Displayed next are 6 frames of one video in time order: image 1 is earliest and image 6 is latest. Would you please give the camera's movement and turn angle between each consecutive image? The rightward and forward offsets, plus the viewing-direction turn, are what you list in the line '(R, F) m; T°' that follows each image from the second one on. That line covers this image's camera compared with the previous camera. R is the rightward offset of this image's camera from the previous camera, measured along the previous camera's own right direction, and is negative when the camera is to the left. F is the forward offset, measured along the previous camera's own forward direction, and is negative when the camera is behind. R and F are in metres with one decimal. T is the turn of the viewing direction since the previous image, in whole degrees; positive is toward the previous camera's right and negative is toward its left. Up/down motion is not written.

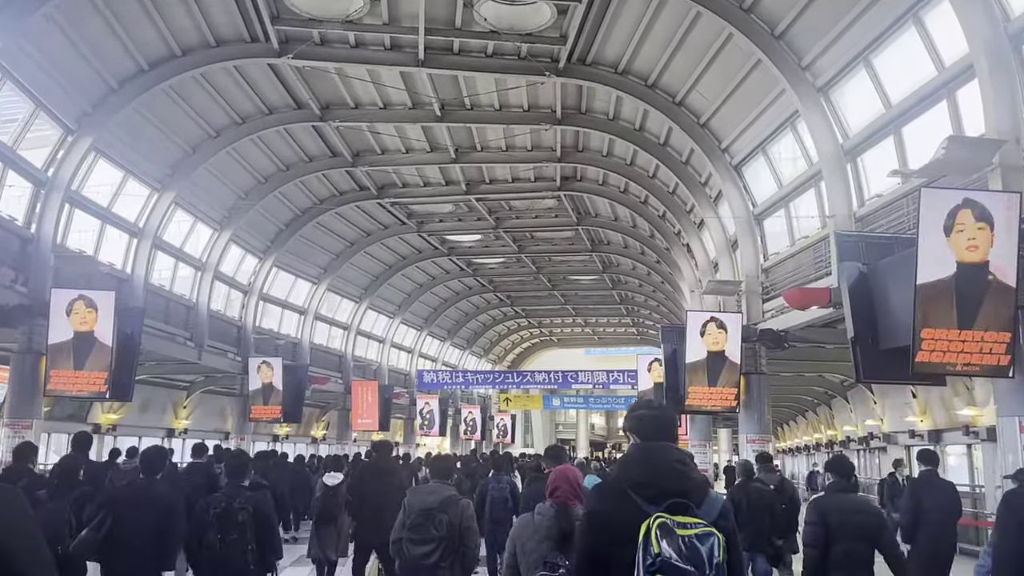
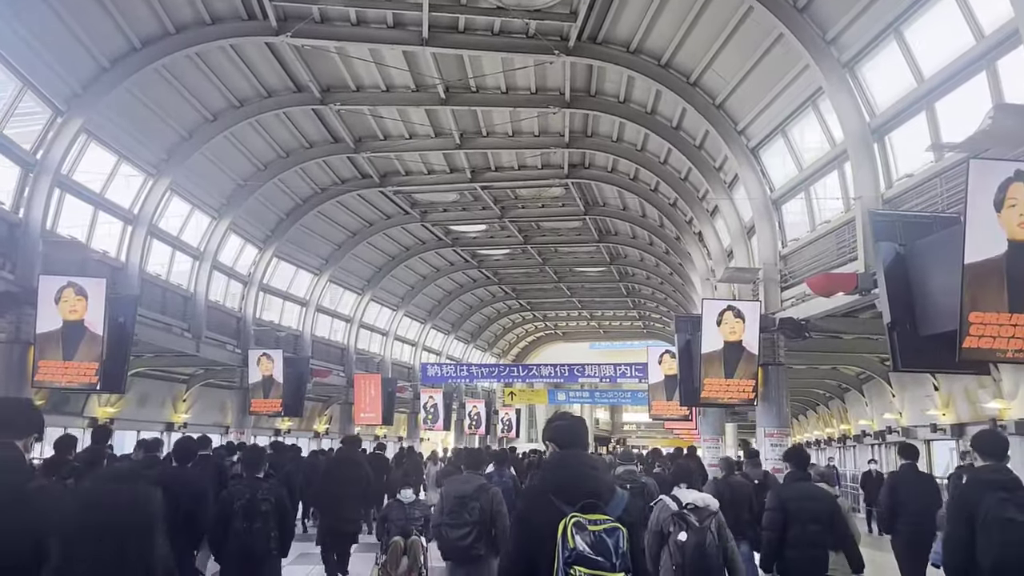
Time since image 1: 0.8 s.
(-0.1, +0.7) m; 0°
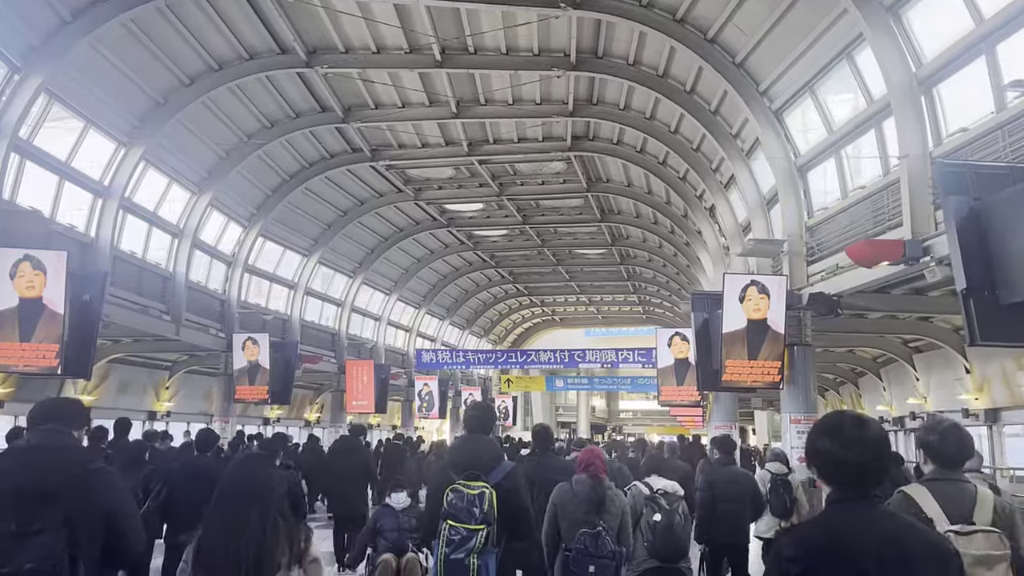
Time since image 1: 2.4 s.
(-0.2, +1.4) m; 0°
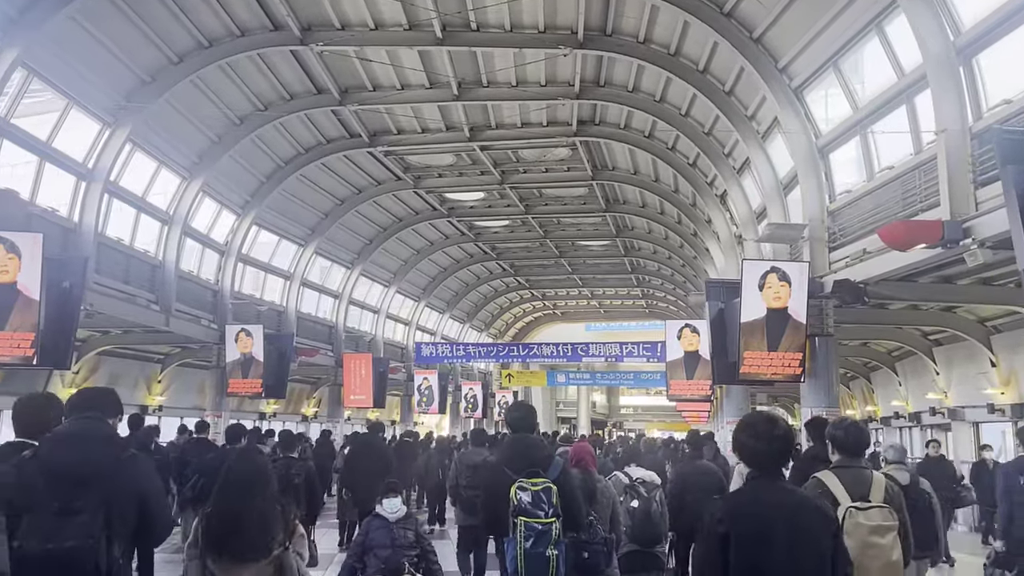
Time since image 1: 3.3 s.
(-0.1, +0.9) m; 0°
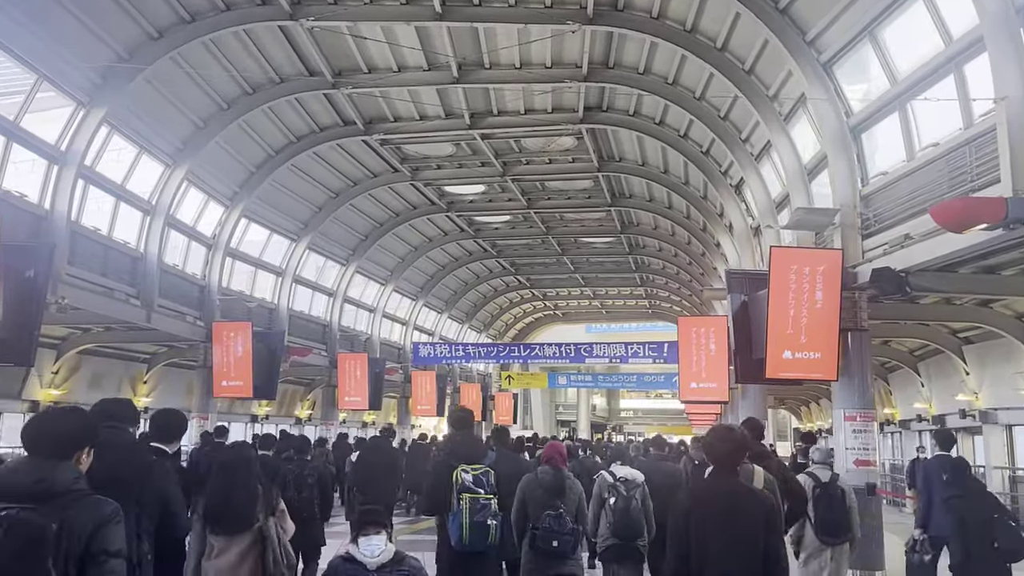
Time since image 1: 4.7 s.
(-0.1, +1.3) m; 0°
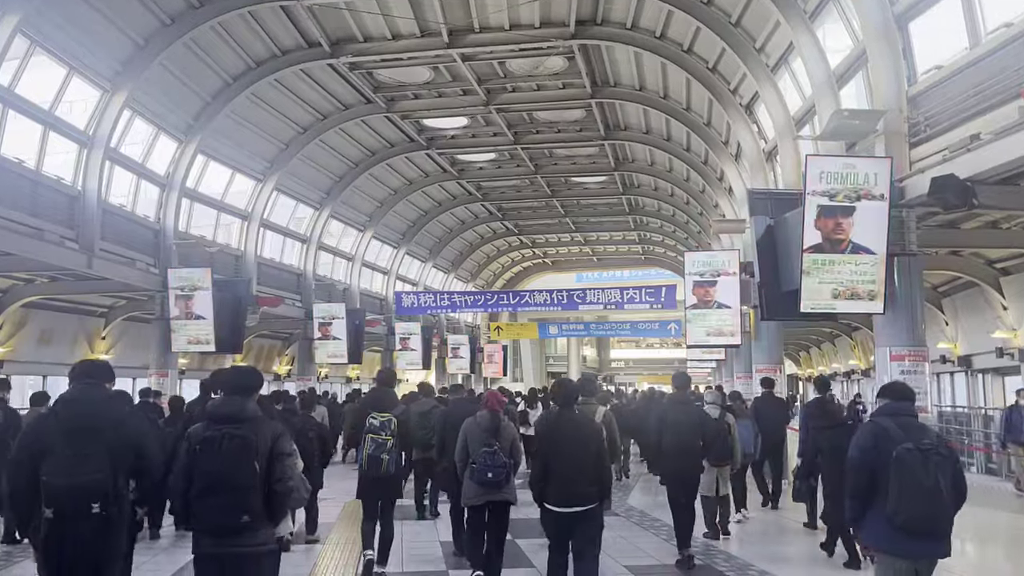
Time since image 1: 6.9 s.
(0.0, +2.1) m; +1°
